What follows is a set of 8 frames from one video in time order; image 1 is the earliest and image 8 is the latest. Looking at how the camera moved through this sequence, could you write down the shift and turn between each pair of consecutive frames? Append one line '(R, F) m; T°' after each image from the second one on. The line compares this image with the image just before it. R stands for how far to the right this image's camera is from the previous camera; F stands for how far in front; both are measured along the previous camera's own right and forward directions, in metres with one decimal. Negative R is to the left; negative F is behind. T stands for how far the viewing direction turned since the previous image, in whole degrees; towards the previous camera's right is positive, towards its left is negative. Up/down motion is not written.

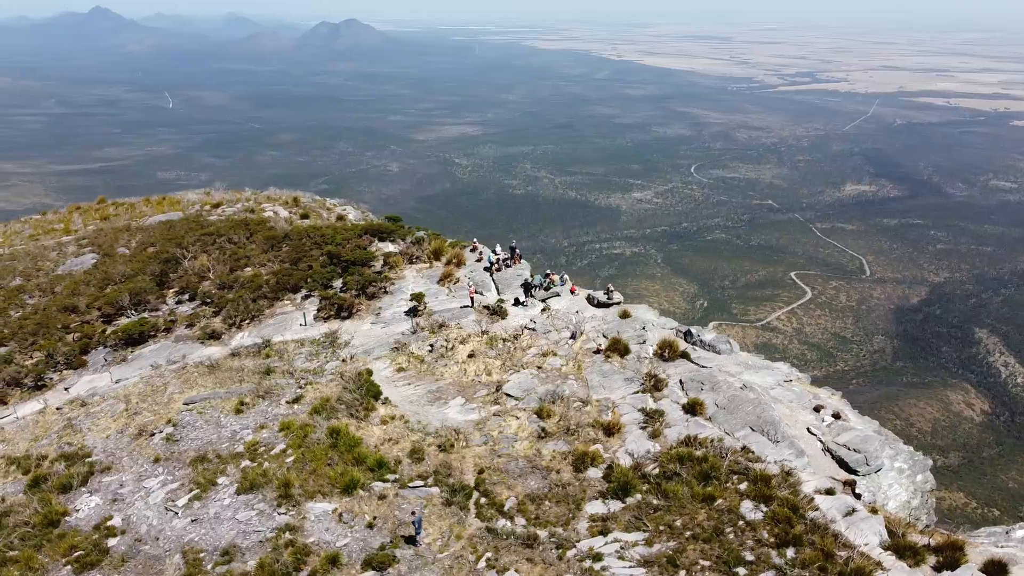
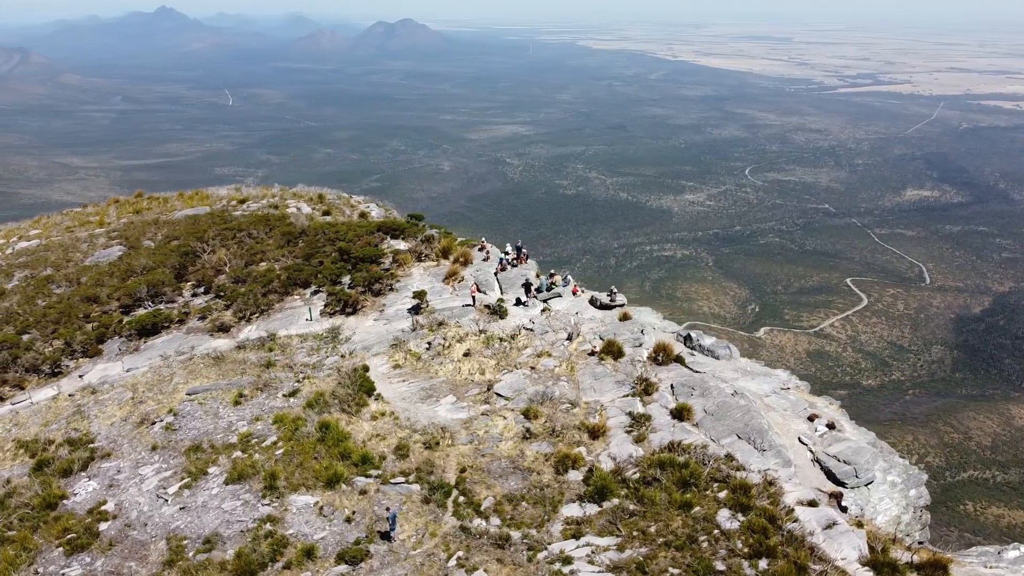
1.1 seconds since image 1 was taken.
(+1.2, +0.1) m; -3°
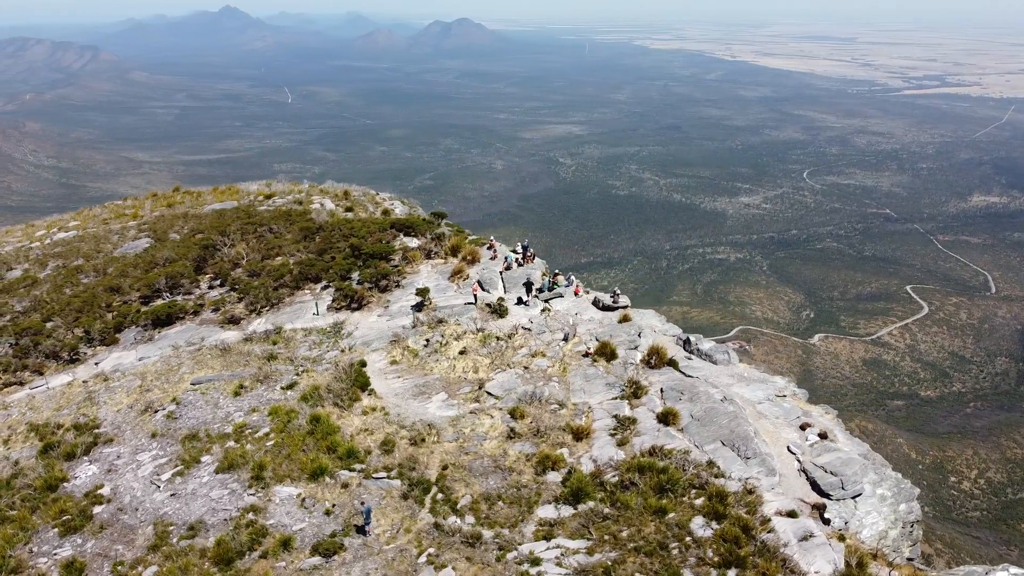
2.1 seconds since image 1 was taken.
(+1.2, +0.1) m; -4°
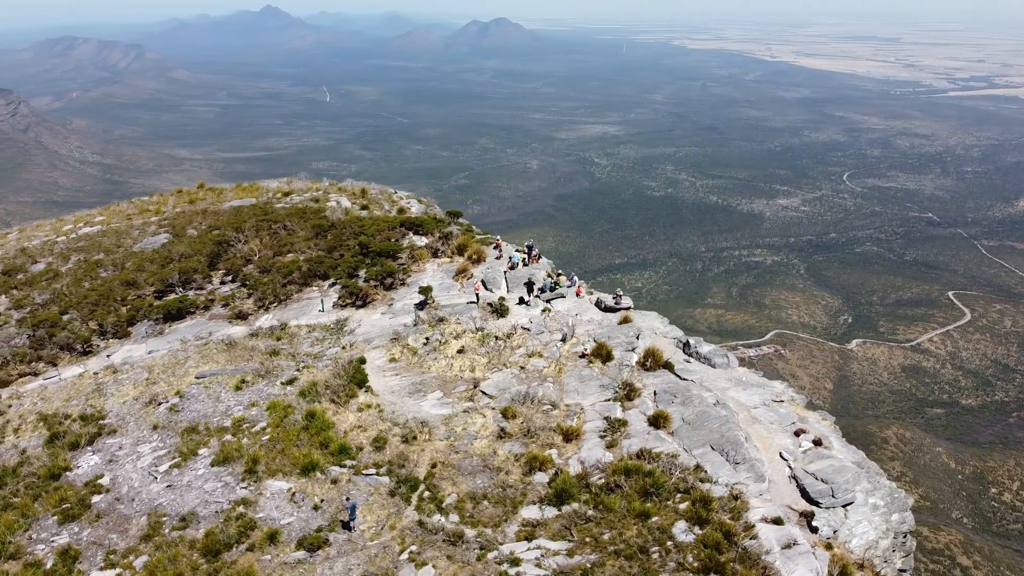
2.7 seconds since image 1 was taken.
(+0.8, 0.0) m; -2°
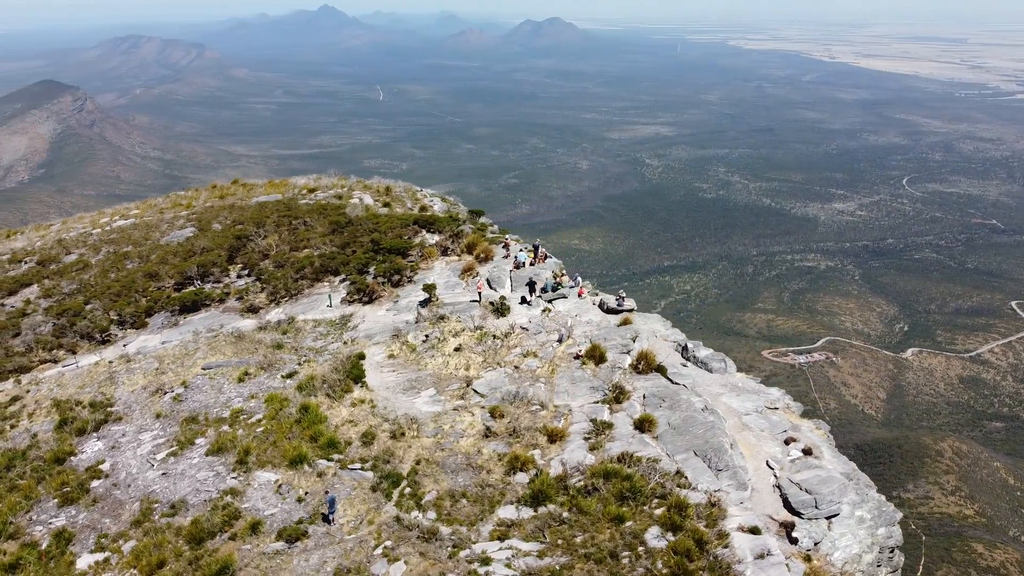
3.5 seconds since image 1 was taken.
(+1.1, +0.1) m; -3°
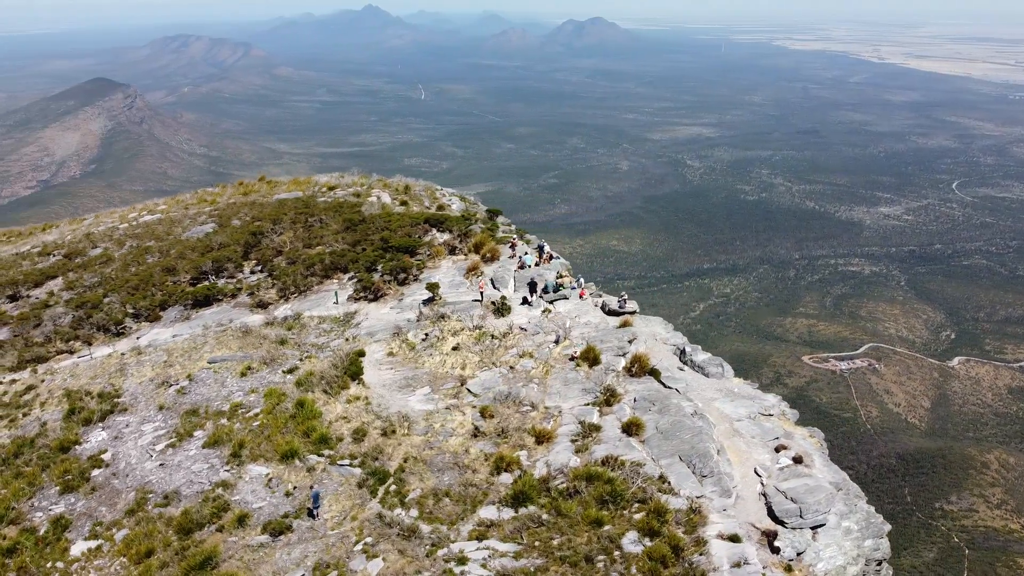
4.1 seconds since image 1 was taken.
(+0.9, 0.0) m; -3°
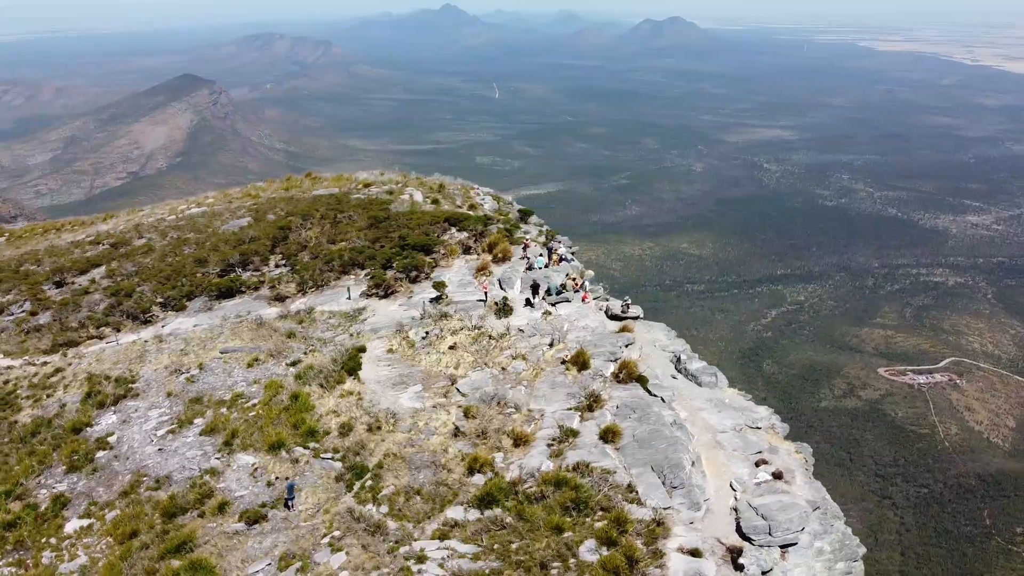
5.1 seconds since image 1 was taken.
(+1.6, +0.1) m; -5°
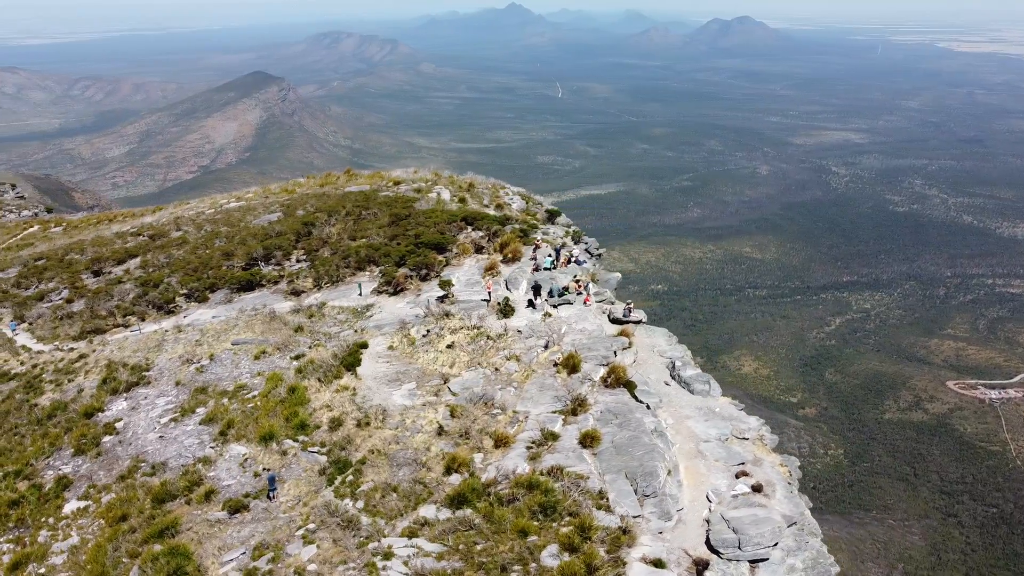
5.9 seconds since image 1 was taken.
(+1.3, +0.1) m; -4°
